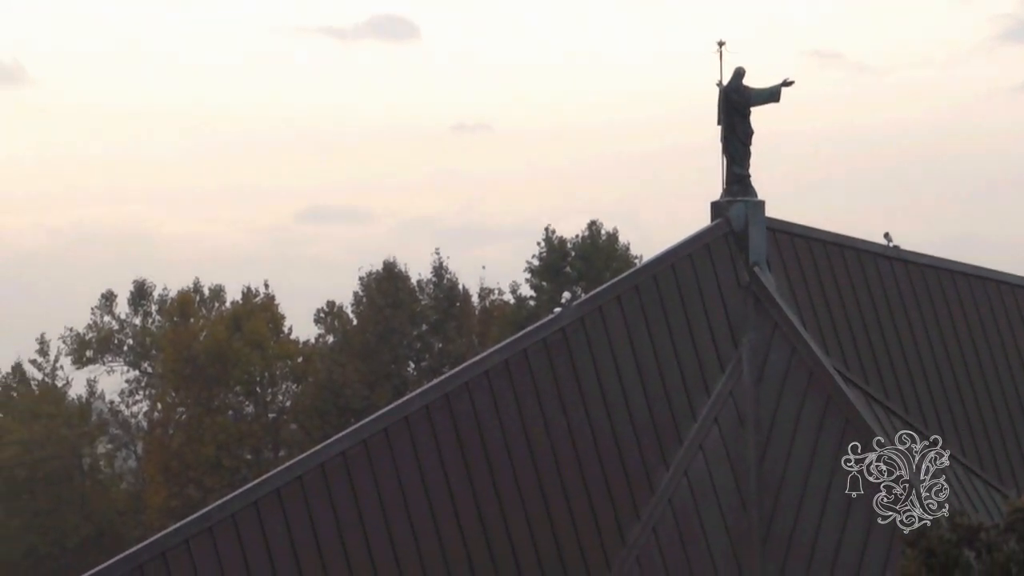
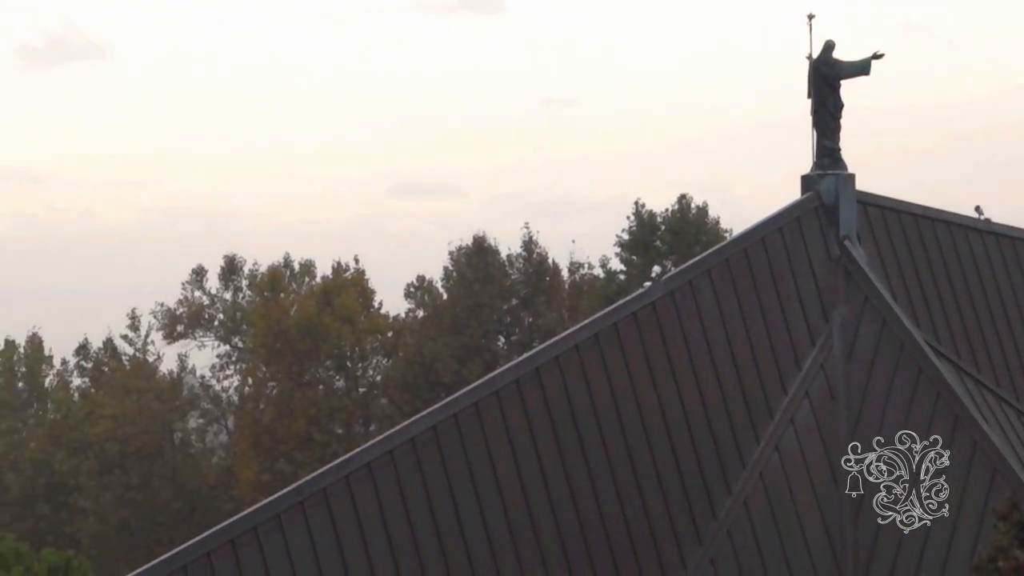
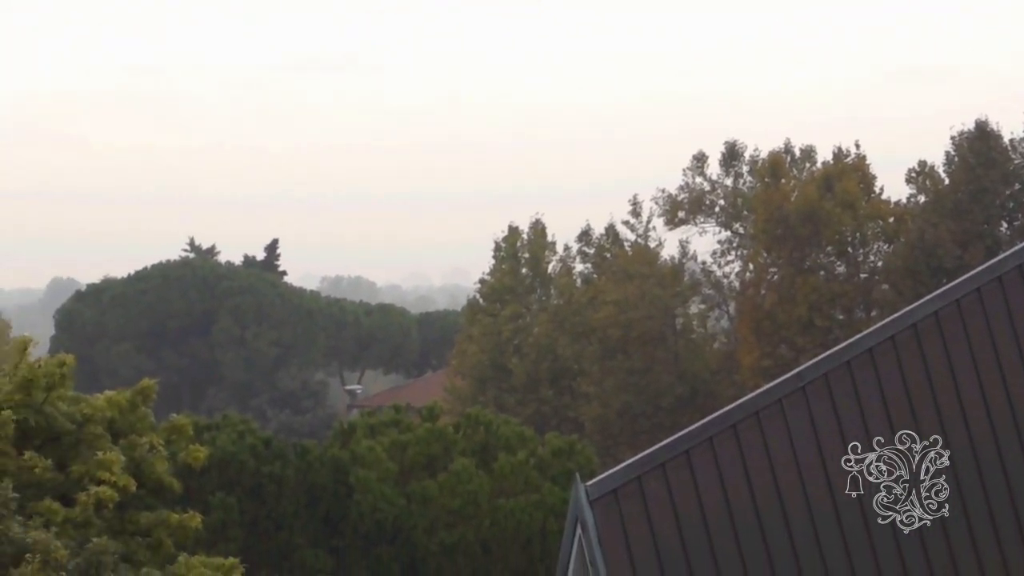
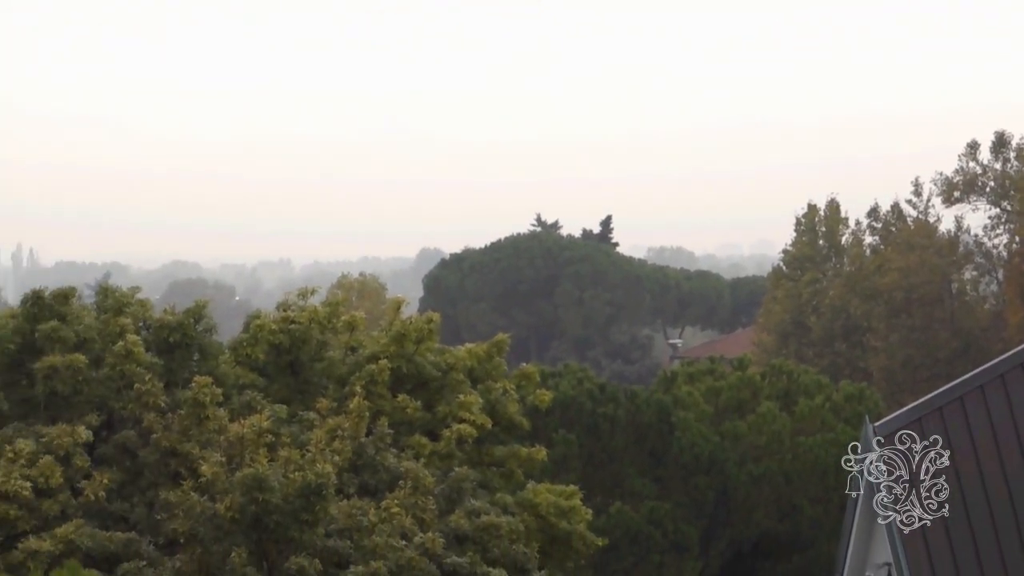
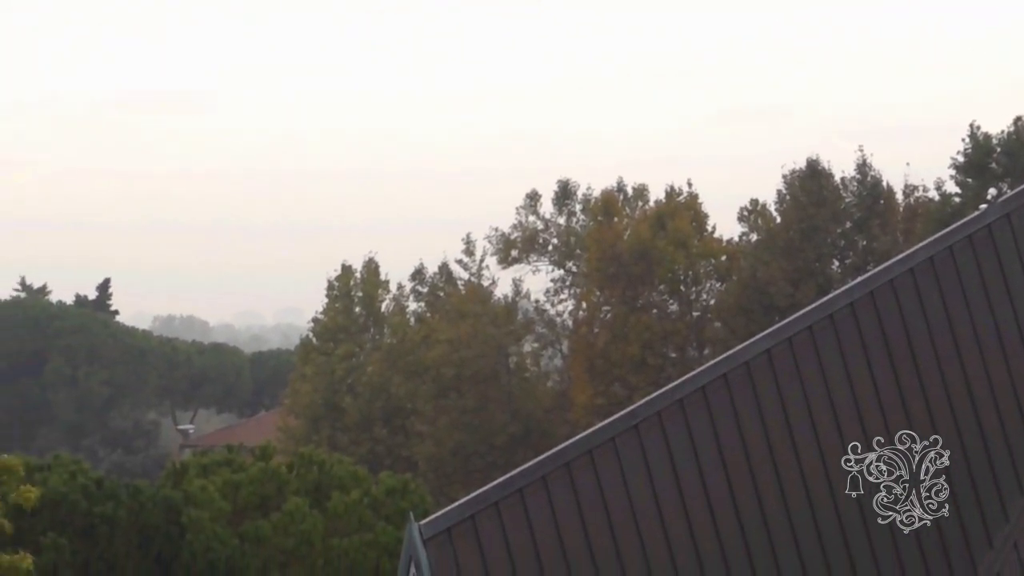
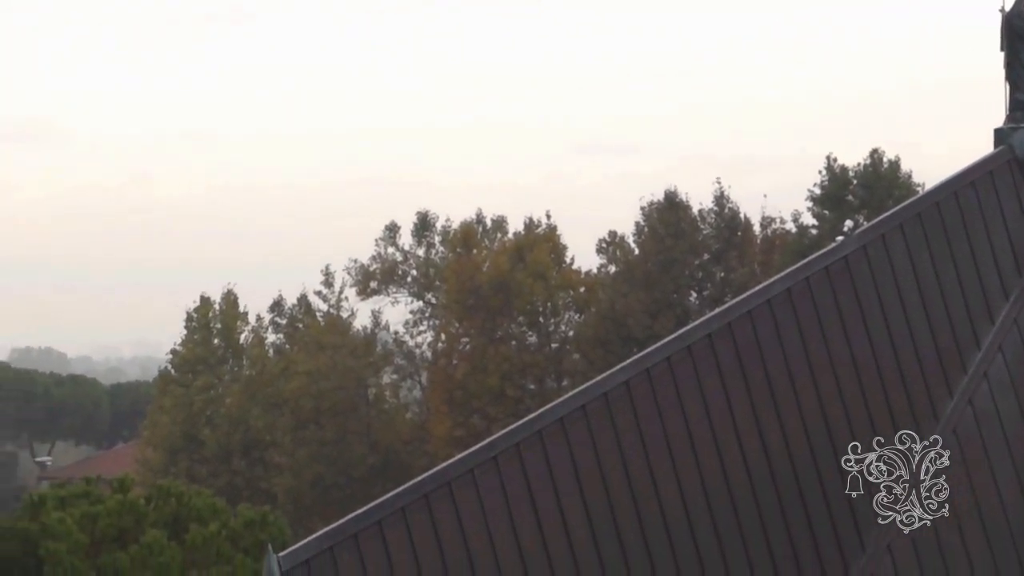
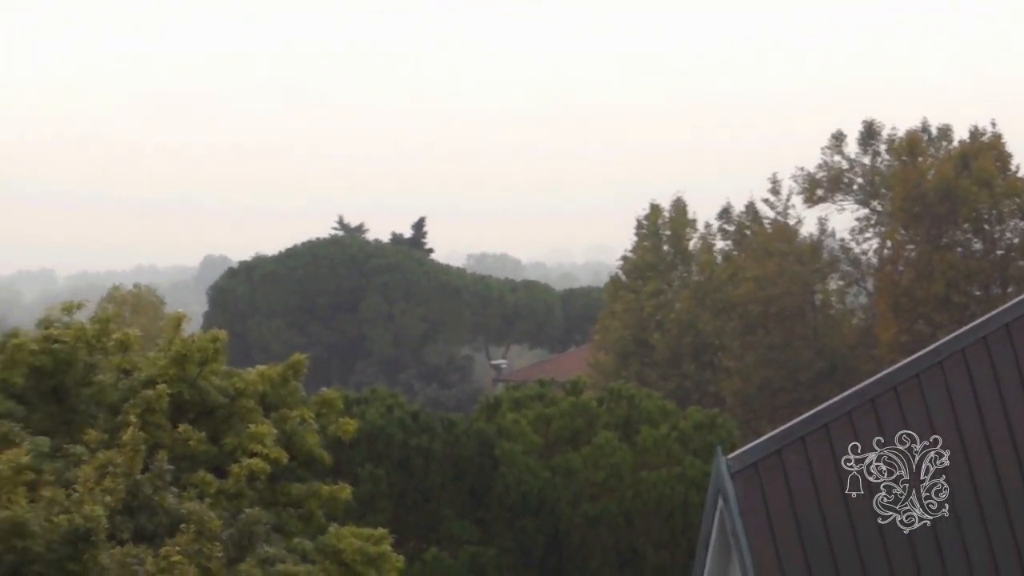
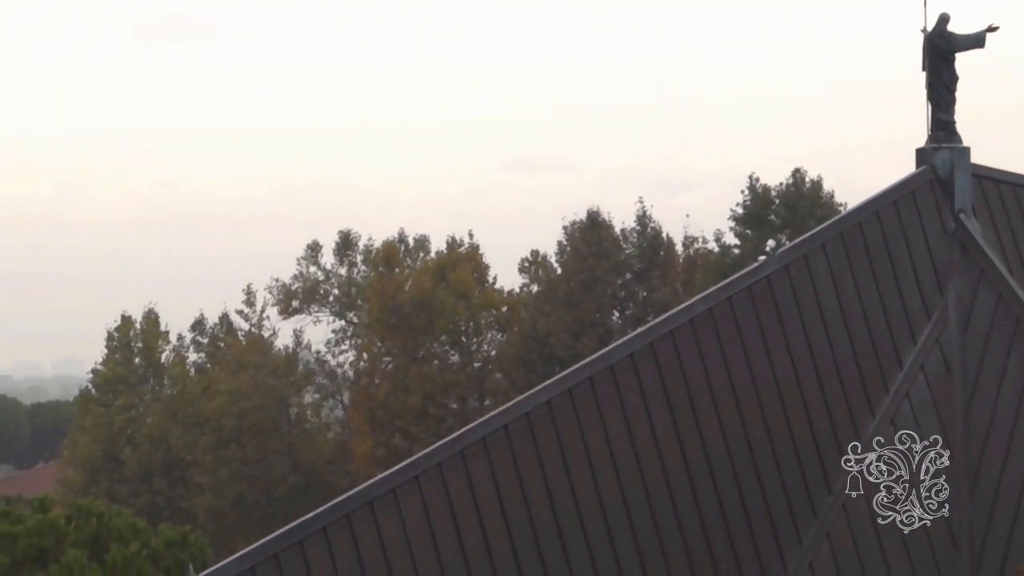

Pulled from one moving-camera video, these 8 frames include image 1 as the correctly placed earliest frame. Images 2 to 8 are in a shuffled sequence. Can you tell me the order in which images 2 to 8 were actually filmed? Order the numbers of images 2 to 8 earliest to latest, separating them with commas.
2, 8, 6, 5, 3, 7, 4
